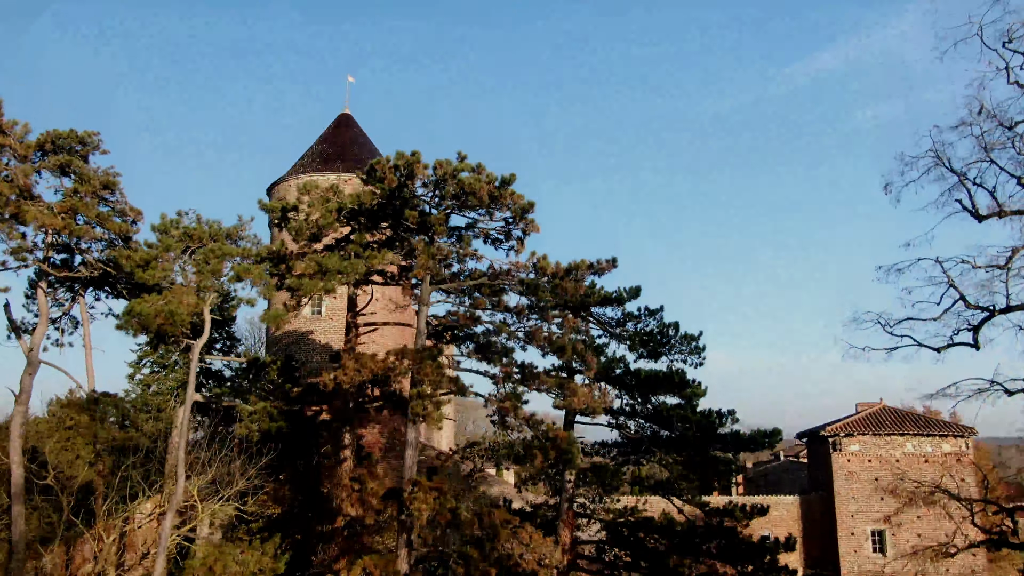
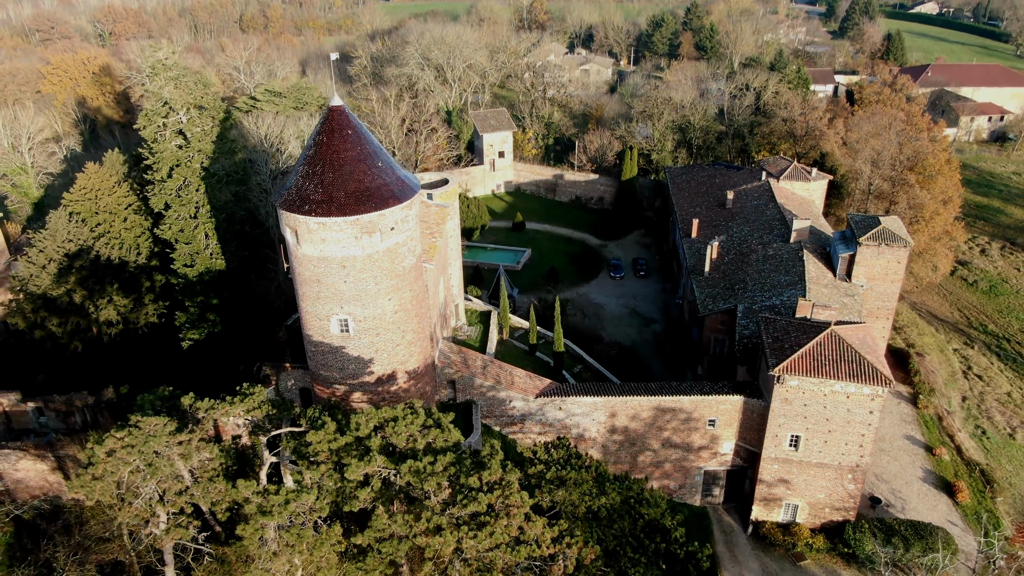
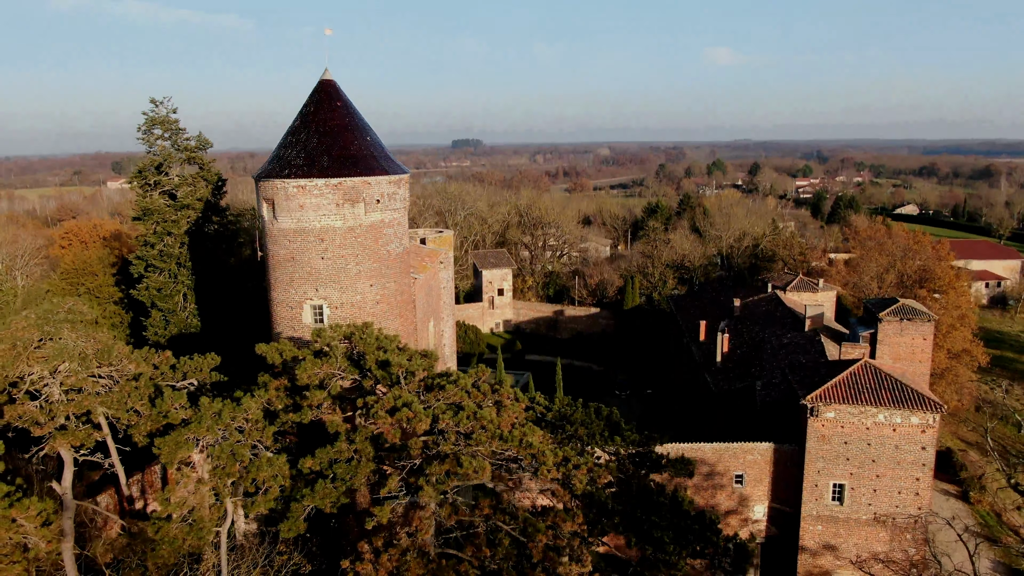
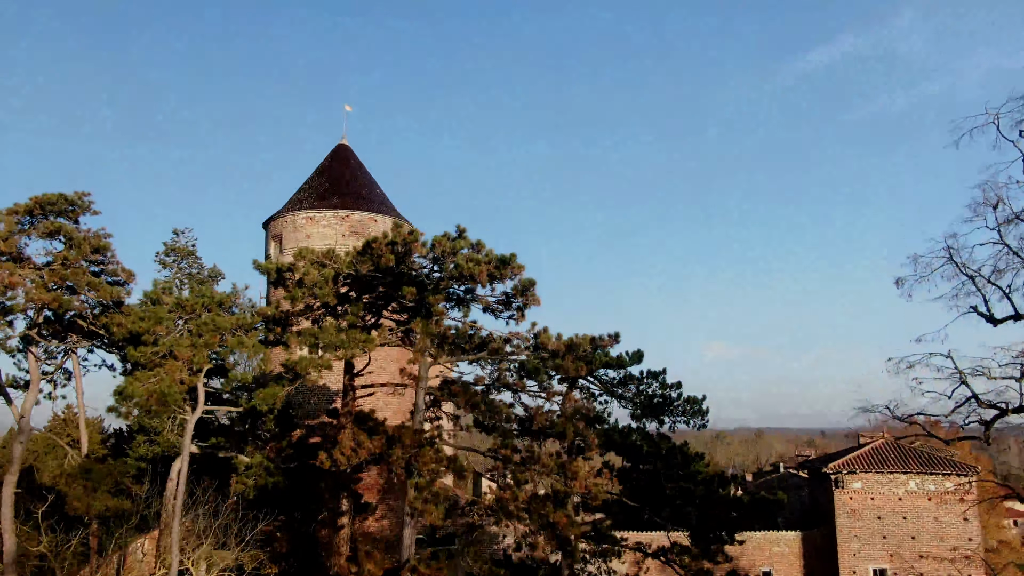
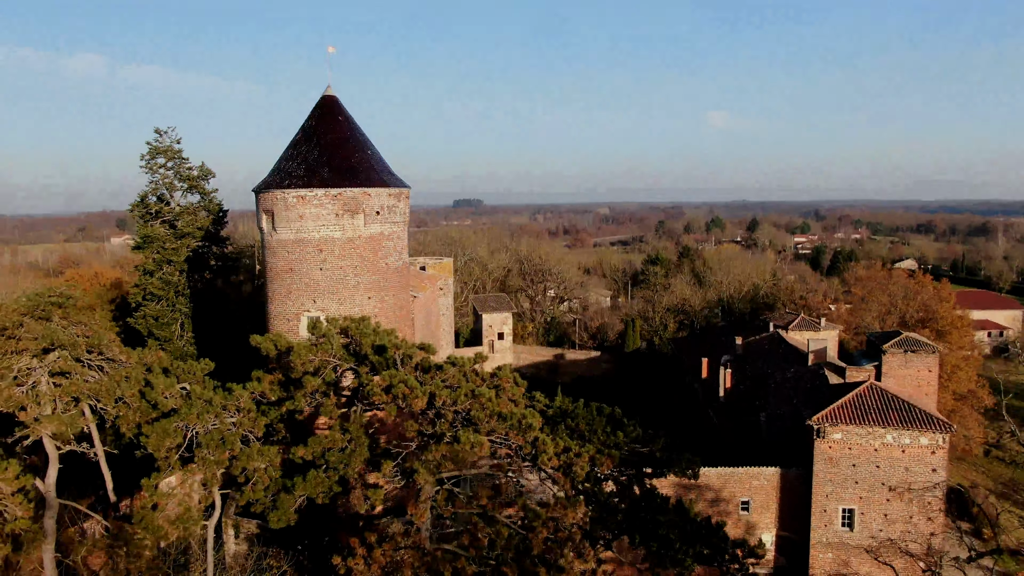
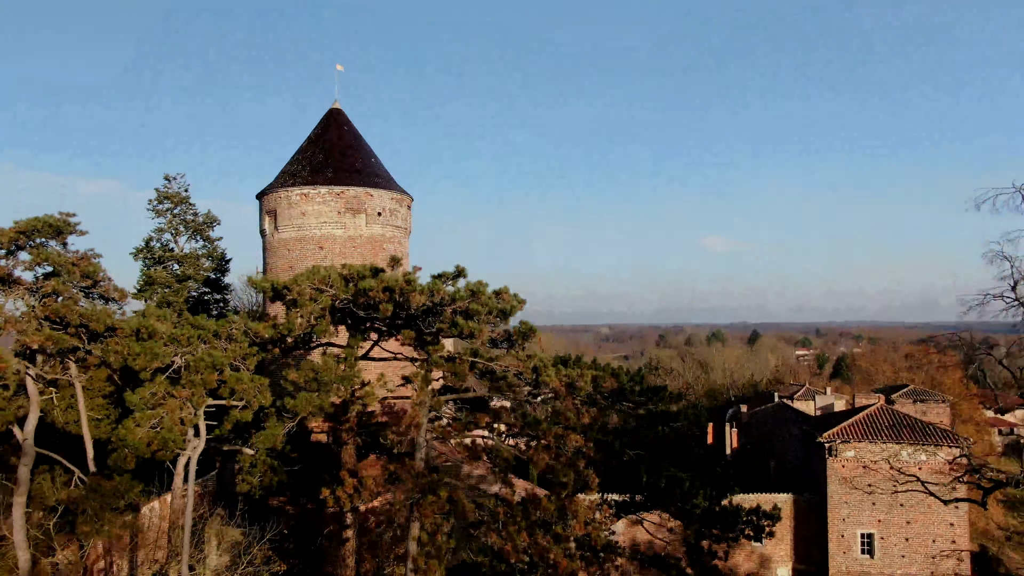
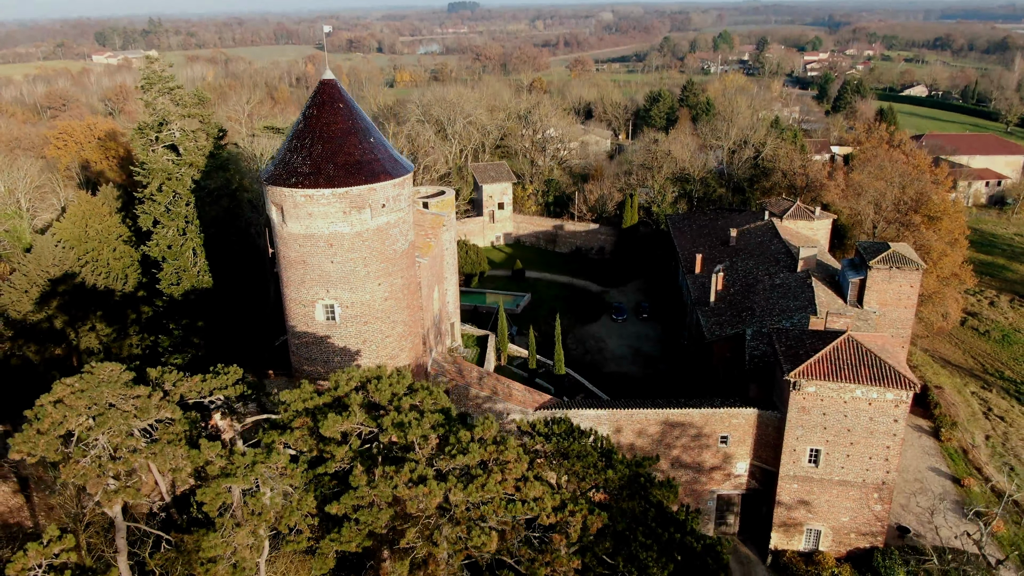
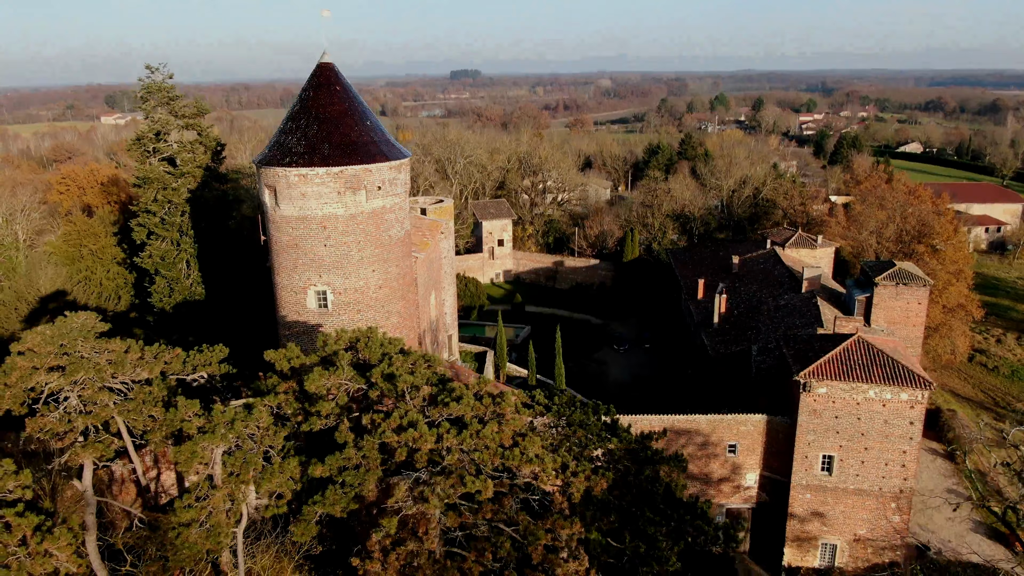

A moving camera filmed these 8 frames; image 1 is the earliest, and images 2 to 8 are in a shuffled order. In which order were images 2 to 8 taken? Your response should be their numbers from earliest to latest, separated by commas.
4, 6, 5, 3, 8, 7, 2
